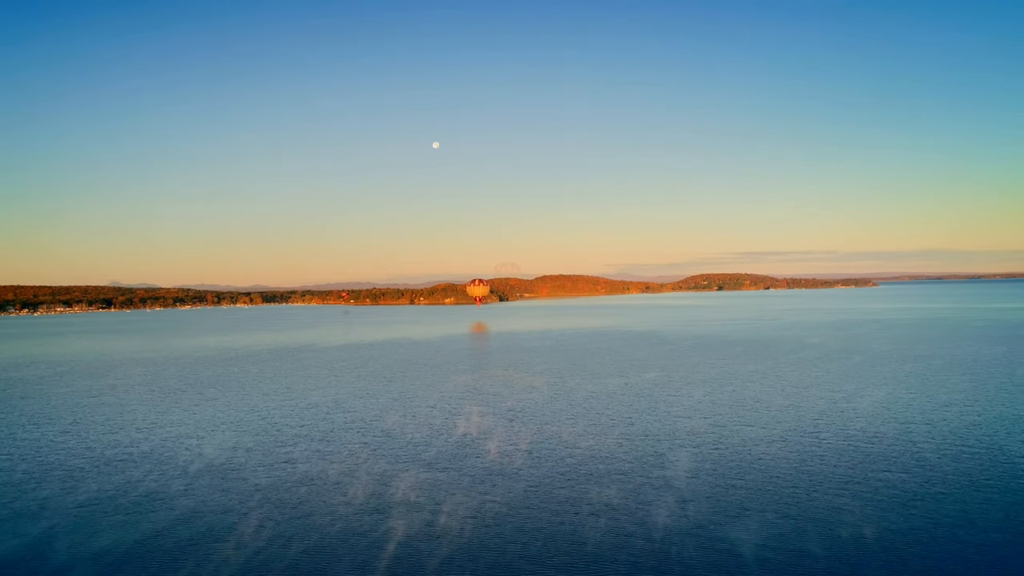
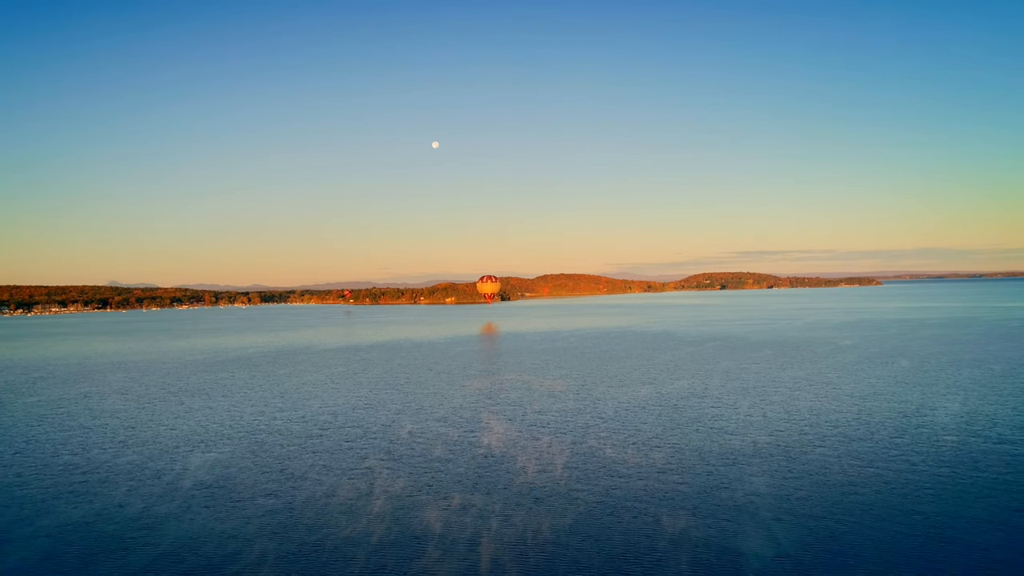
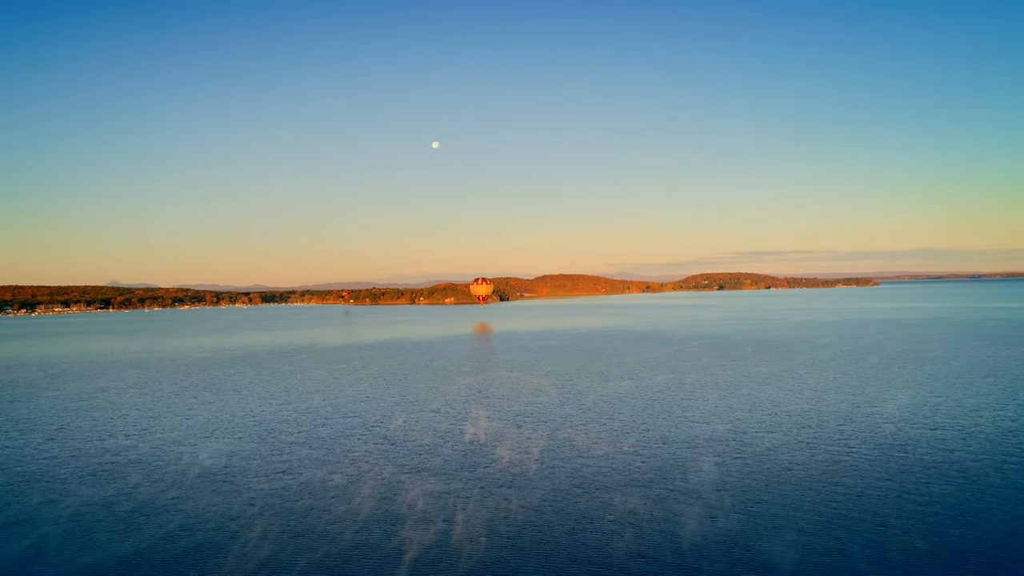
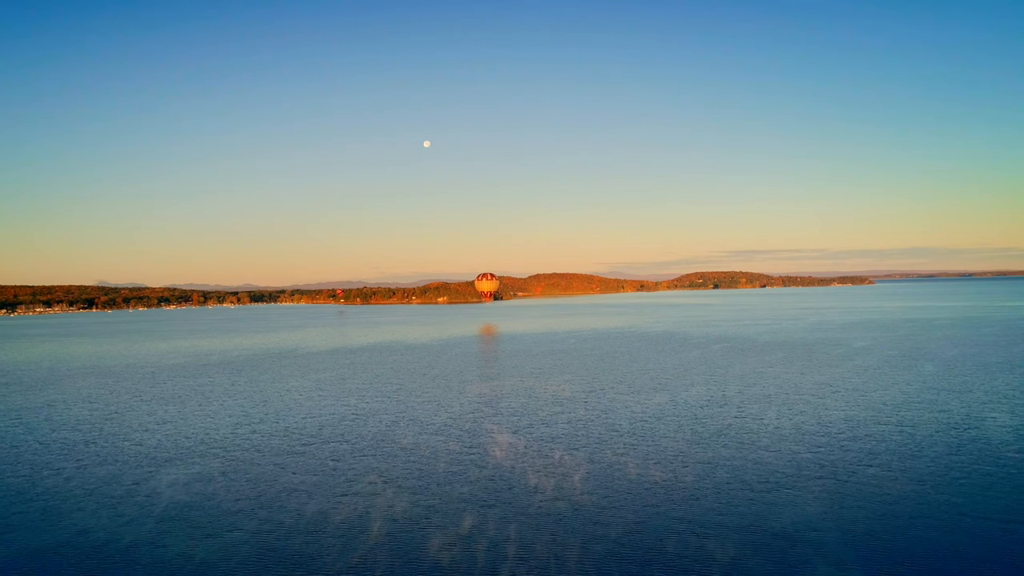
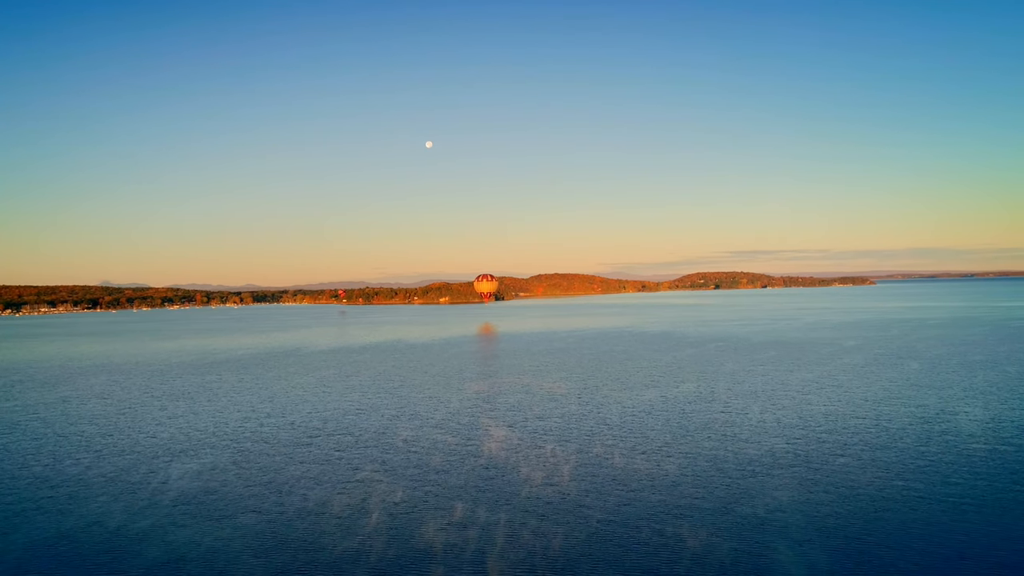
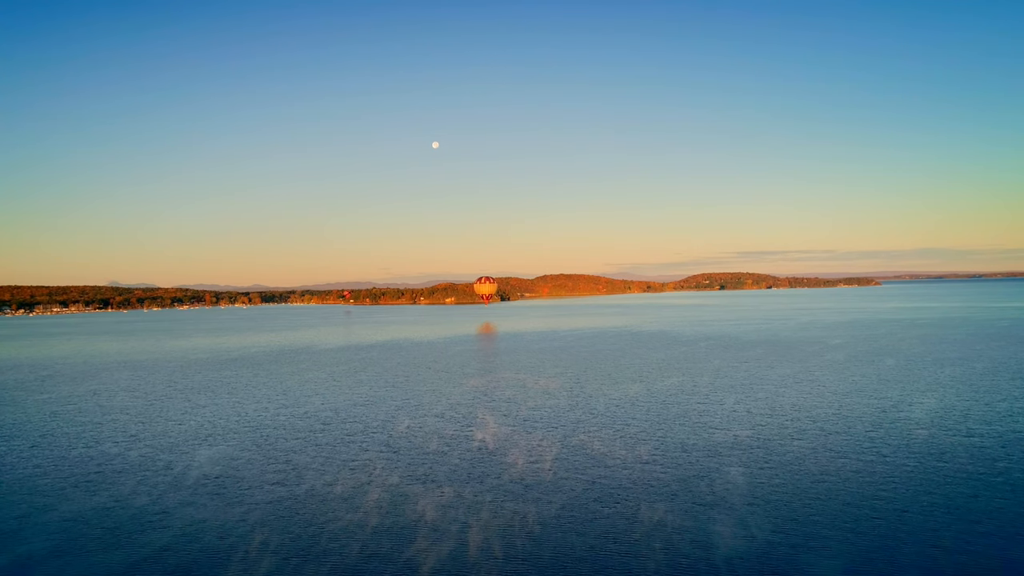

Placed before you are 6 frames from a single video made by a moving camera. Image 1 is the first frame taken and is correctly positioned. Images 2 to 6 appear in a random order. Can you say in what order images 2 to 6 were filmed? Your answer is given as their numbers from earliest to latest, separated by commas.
3, 6, 2, 5, 4
